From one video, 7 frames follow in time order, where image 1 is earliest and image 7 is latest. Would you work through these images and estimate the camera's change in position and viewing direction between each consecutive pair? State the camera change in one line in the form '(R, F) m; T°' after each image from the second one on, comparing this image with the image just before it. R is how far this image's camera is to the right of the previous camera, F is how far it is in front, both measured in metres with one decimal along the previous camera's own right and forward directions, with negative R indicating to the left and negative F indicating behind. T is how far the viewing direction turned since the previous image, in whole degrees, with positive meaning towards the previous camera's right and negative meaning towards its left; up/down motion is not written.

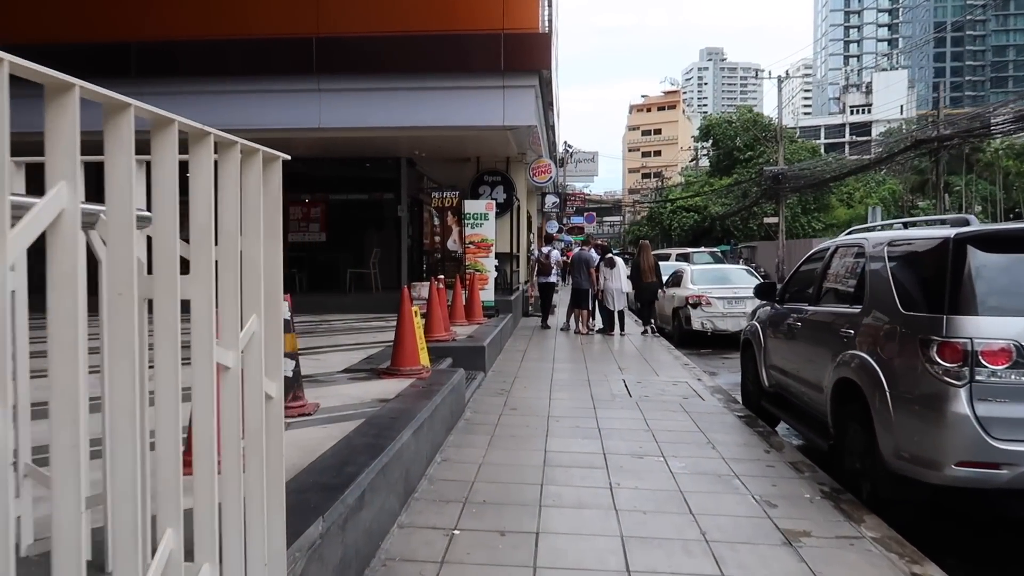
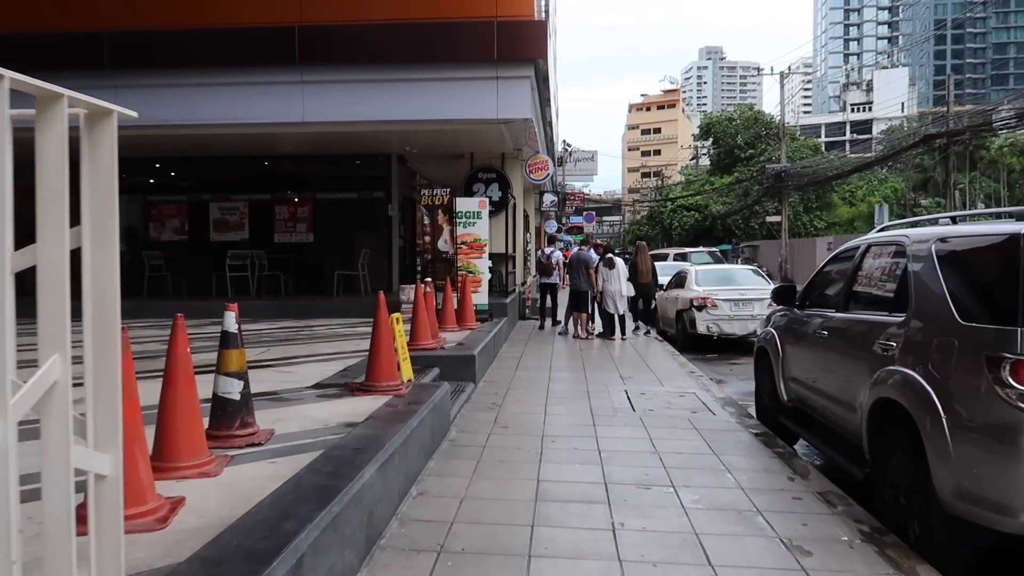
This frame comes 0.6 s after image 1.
(+0.1, +0.6) m; 0°
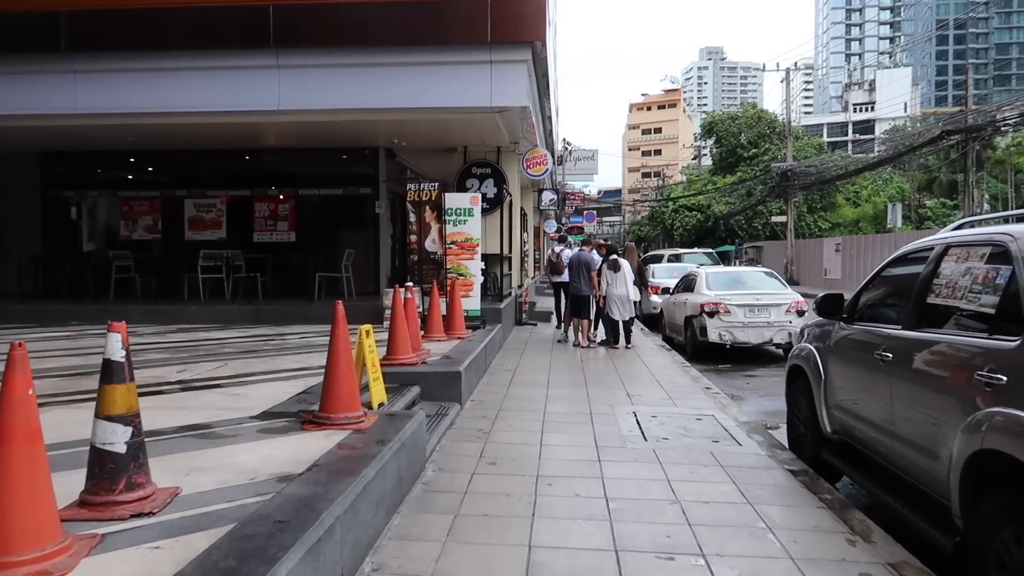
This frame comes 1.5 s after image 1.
(+0.1, +1.0) m; 0°
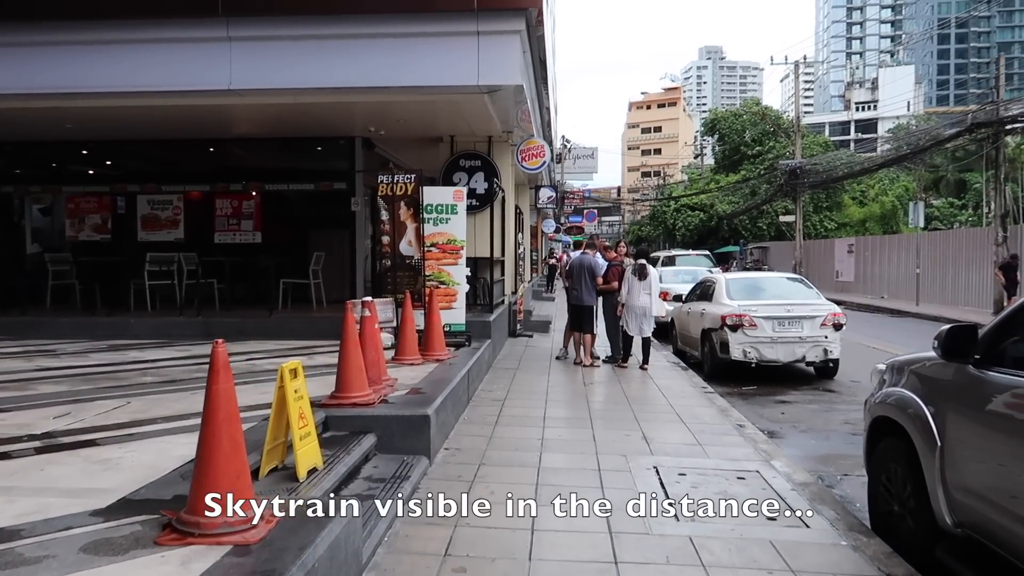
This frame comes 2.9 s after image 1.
(+0.1, +1.5) m; 0°
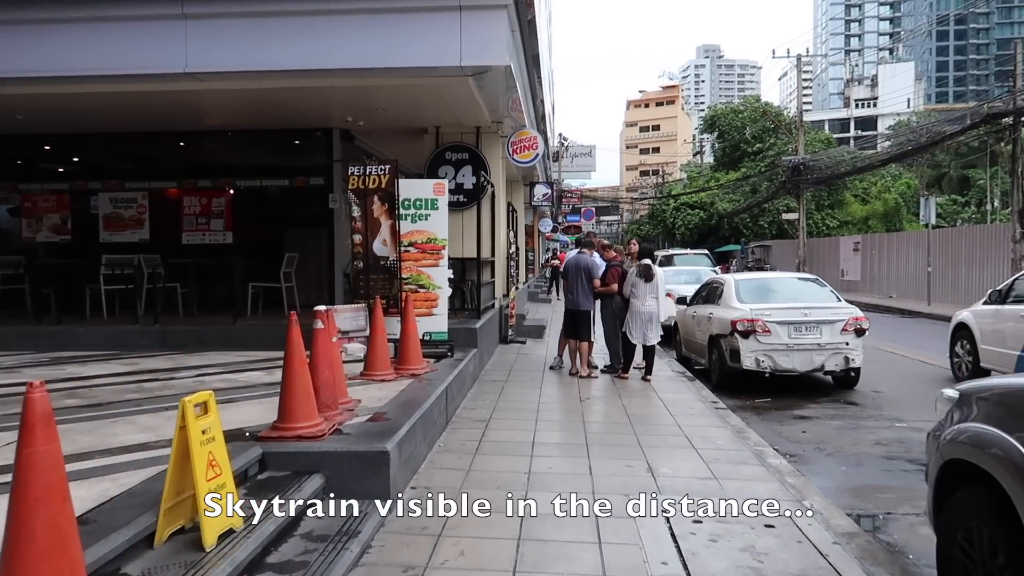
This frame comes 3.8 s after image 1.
(+0.1, +0.9) m; 0°
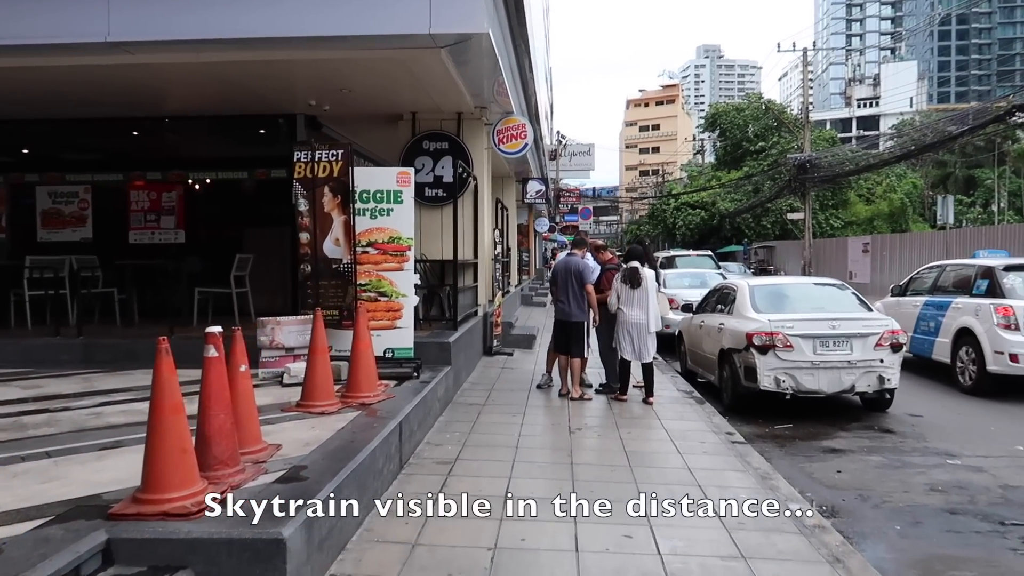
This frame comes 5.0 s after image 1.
(+0.2, +1.2) m; 0°
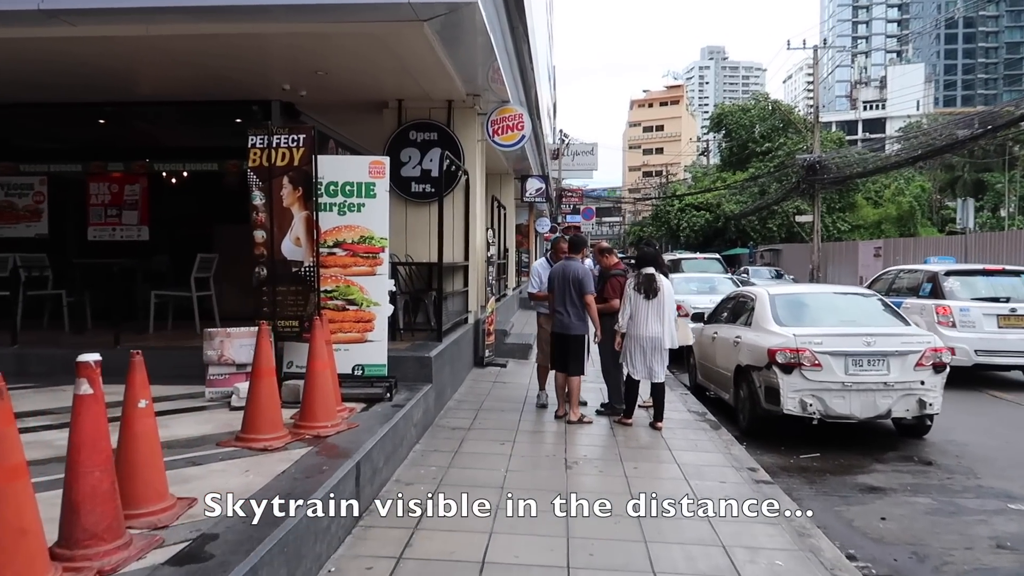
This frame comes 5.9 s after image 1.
(+0.1, +0.9) m; 0°
